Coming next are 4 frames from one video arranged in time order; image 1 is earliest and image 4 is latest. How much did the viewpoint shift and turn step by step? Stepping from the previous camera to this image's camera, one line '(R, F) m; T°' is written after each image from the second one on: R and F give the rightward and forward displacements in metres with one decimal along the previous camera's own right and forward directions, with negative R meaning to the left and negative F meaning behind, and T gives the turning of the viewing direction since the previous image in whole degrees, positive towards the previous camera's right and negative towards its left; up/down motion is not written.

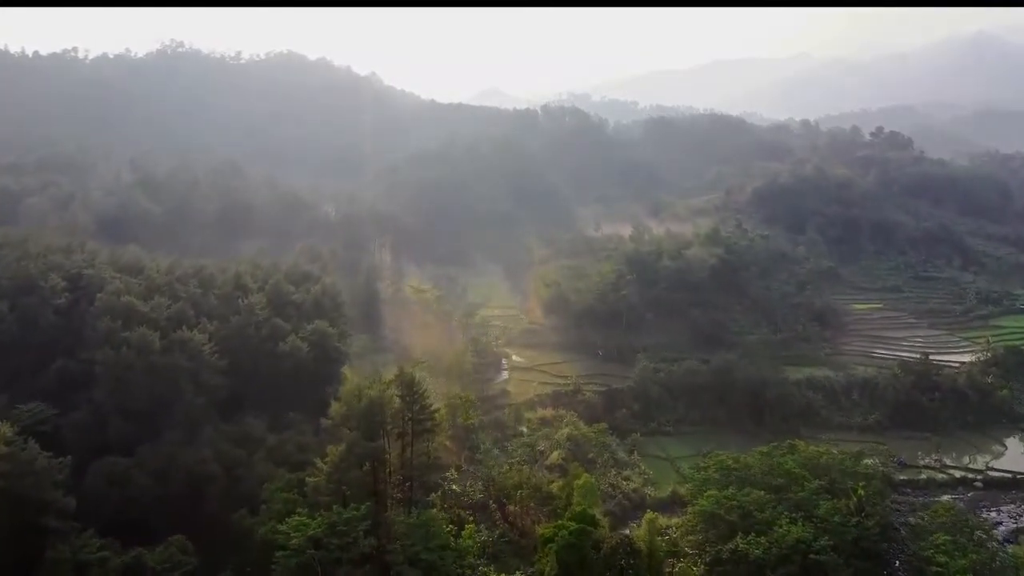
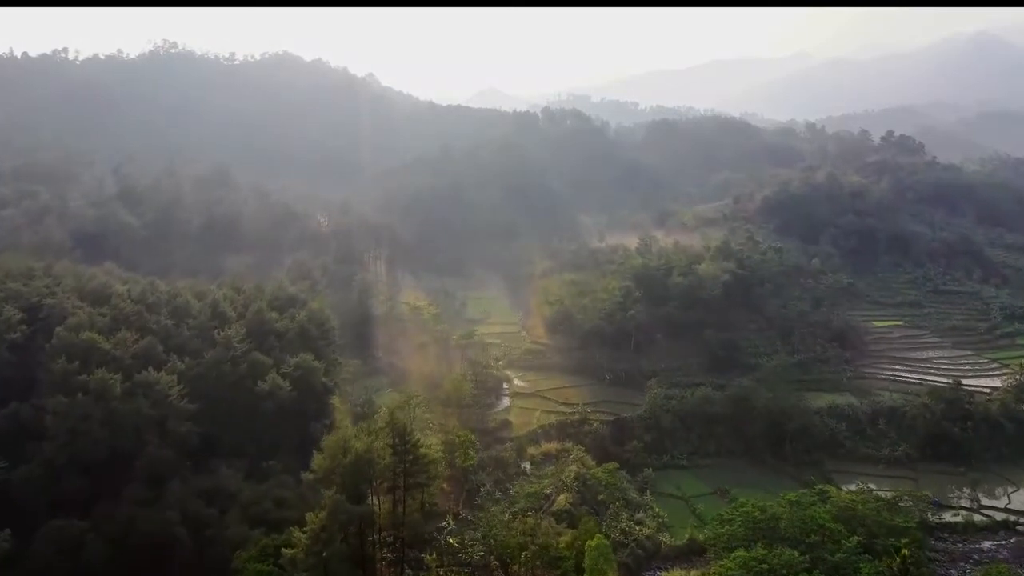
(-0.2, +2.2) m; 0°
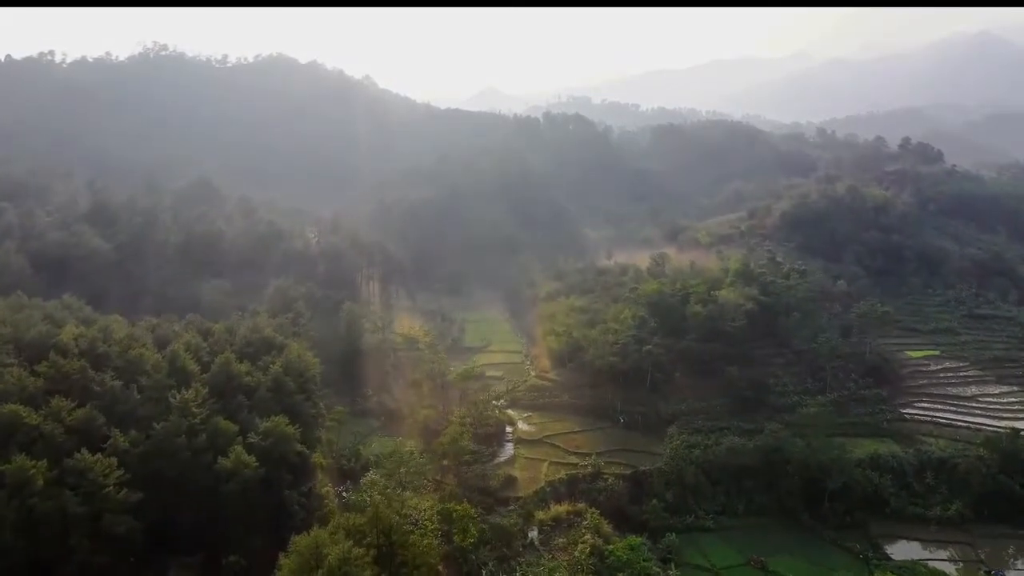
(-0.2, +3.3) m; 0°
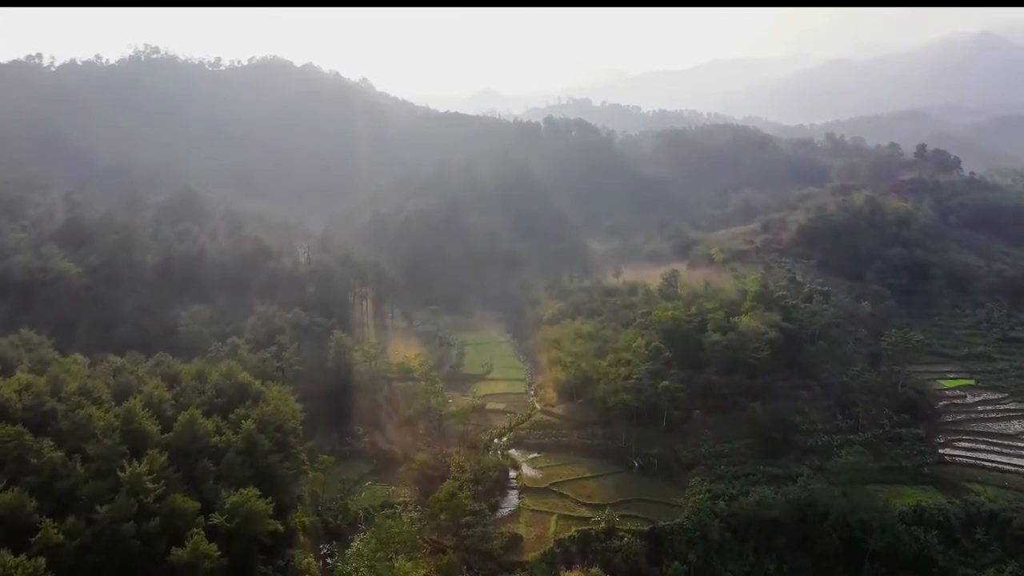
(-0.2, +2.8) m; 0°
